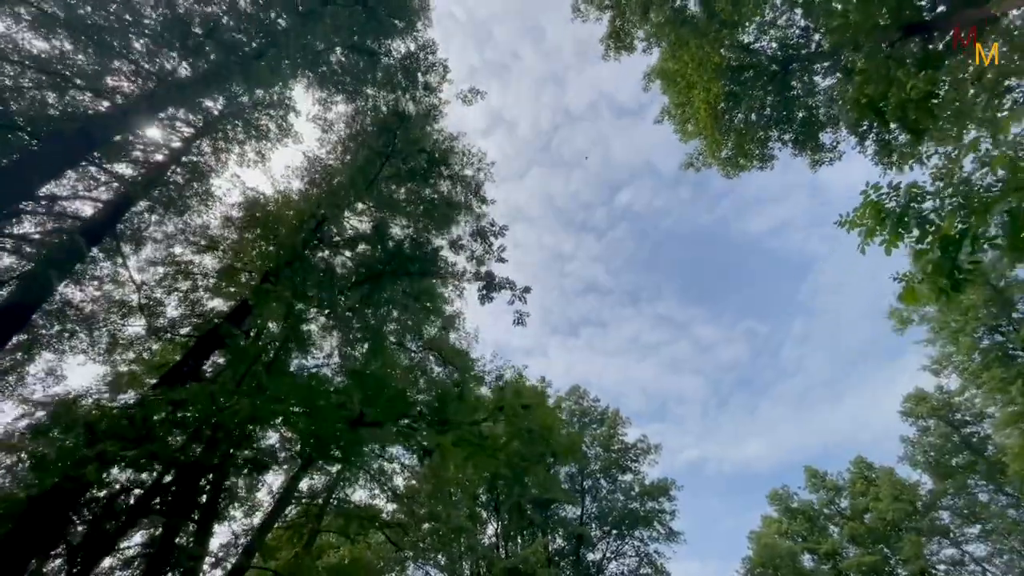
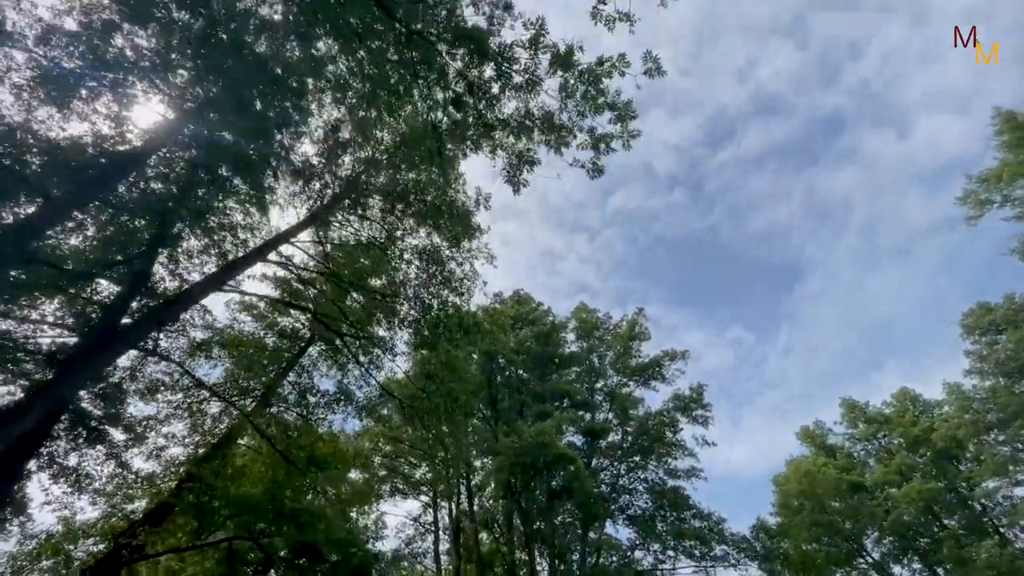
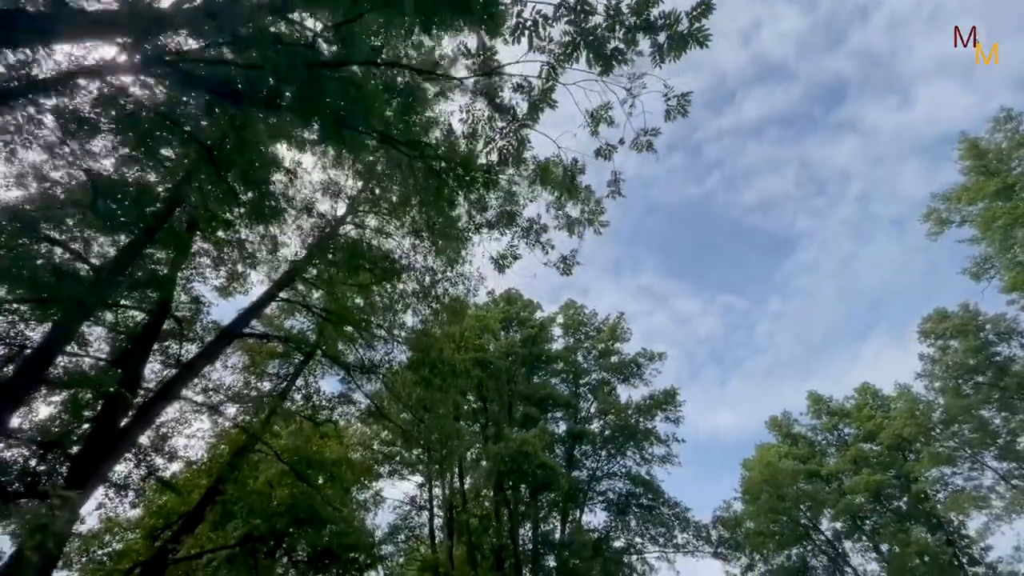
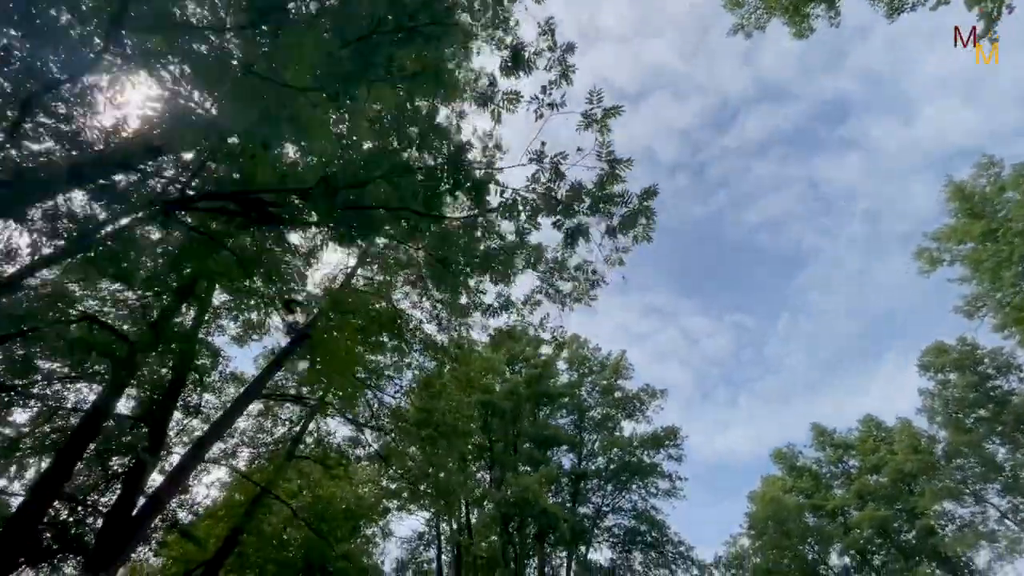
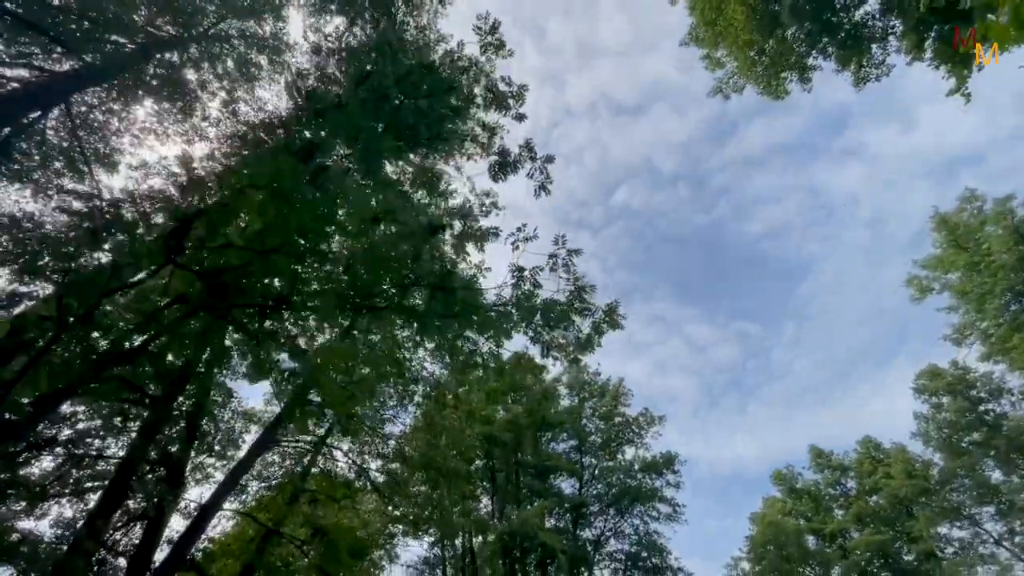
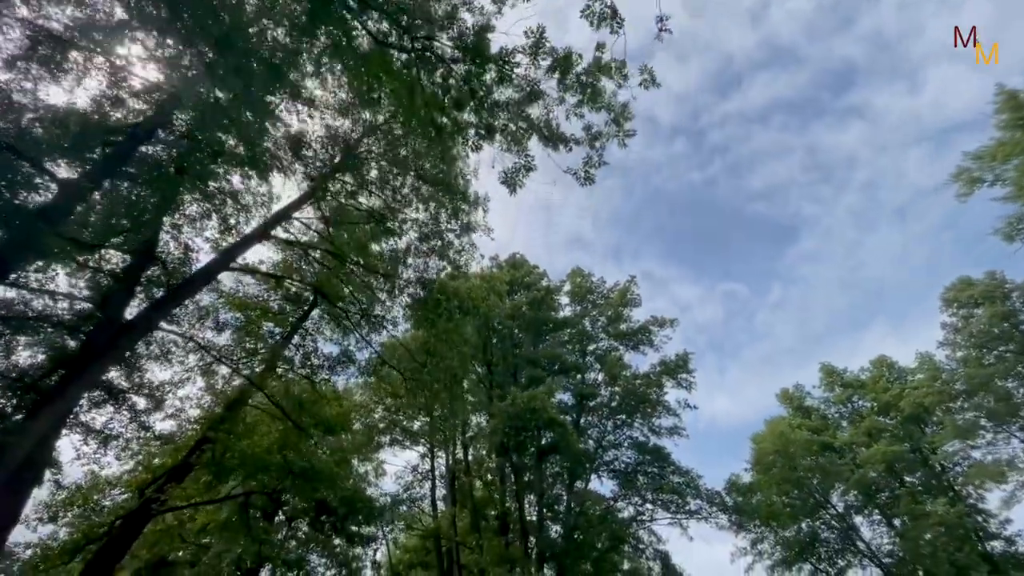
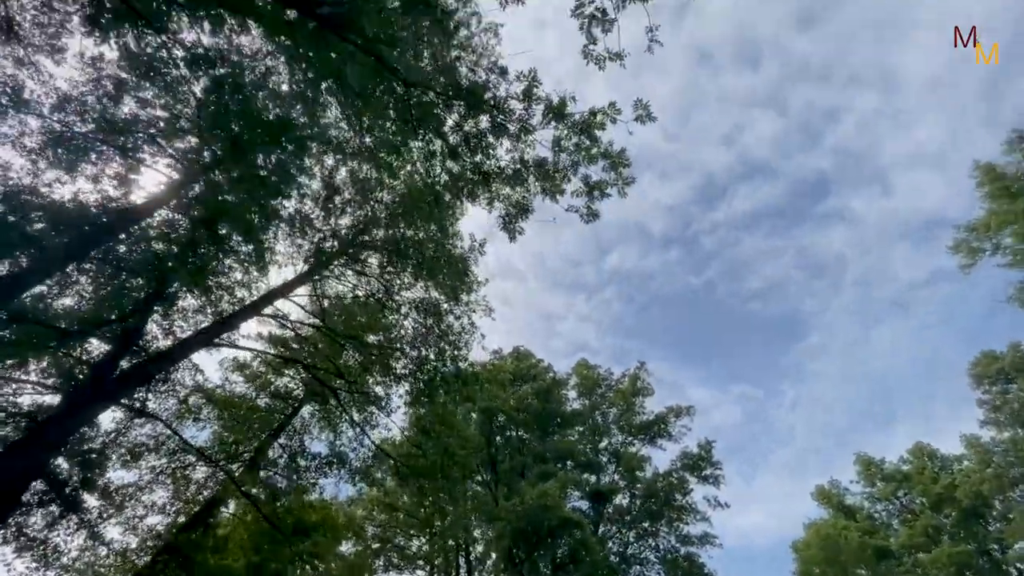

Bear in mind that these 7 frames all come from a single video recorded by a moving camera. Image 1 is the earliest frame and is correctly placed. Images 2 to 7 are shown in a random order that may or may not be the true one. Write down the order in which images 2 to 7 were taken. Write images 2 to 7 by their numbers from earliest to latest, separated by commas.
5, 4, 3, 6, 2, 7
